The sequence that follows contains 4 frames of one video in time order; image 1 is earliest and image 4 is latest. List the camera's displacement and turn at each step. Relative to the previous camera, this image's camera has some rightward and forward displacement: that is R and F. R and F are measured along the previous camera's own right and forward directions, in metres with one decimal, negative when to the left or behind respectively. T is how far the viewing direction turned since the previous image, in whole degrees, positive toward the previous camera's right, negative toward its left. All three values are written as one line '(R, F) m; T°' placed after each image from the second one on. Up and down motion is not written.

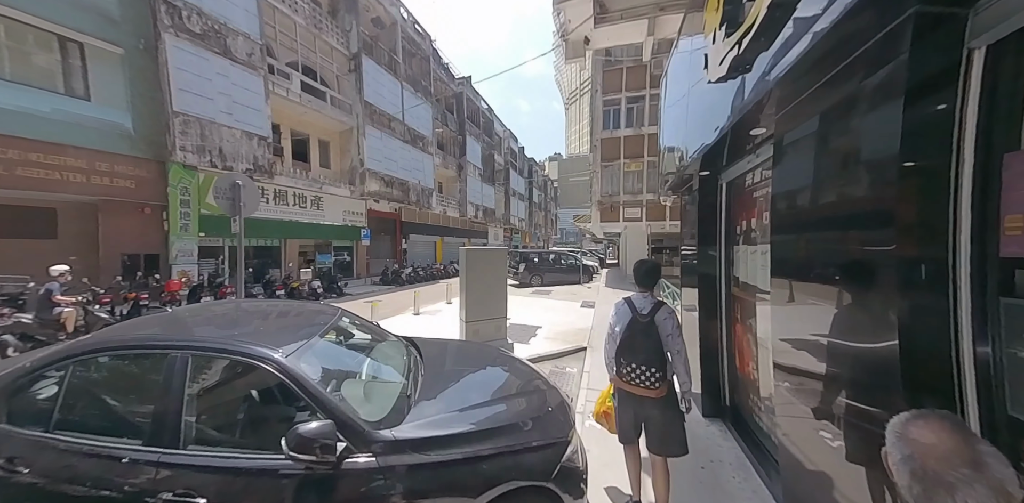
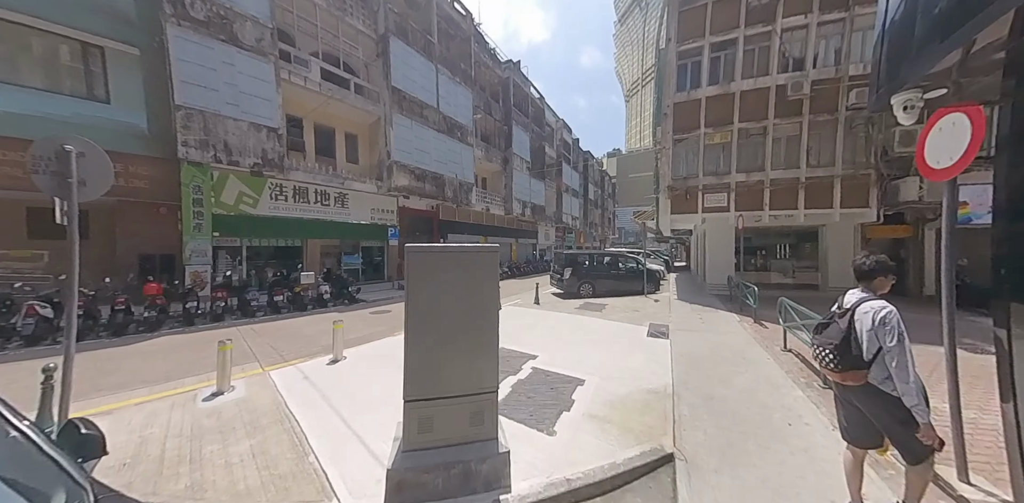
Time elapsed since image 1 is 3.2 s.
(+0.6, +3.2) m; -10°
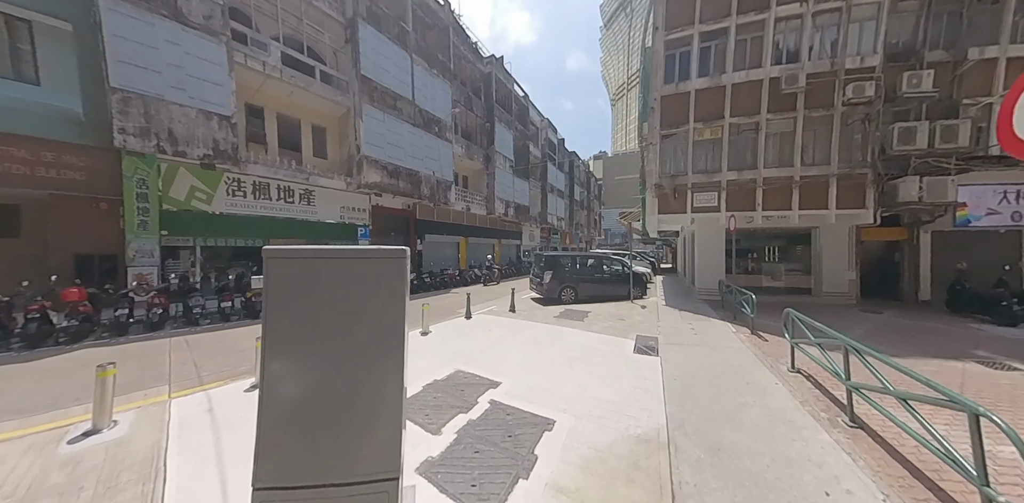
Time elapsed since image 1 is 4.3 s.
(+0.4, +1.0) m; +2°
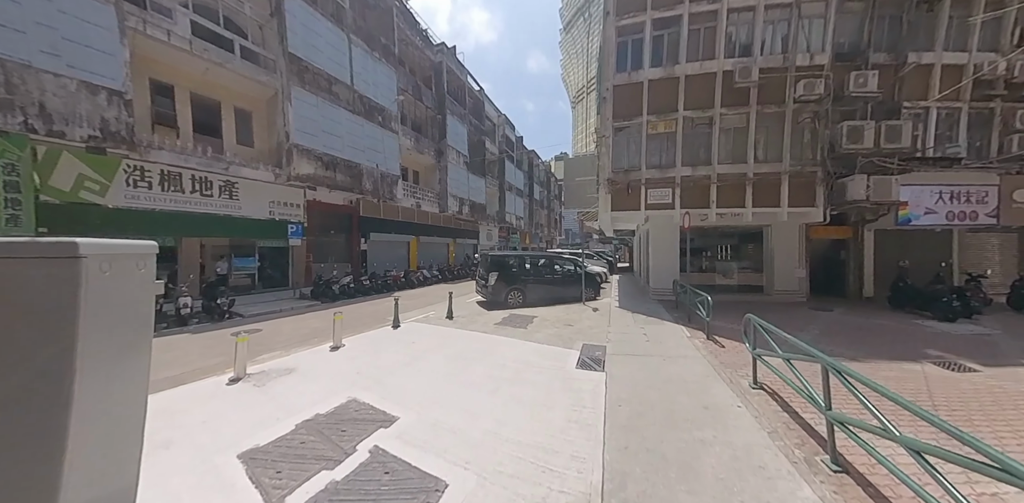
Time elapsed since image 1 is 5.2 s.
(+0.8, +1.0) m; +5°
